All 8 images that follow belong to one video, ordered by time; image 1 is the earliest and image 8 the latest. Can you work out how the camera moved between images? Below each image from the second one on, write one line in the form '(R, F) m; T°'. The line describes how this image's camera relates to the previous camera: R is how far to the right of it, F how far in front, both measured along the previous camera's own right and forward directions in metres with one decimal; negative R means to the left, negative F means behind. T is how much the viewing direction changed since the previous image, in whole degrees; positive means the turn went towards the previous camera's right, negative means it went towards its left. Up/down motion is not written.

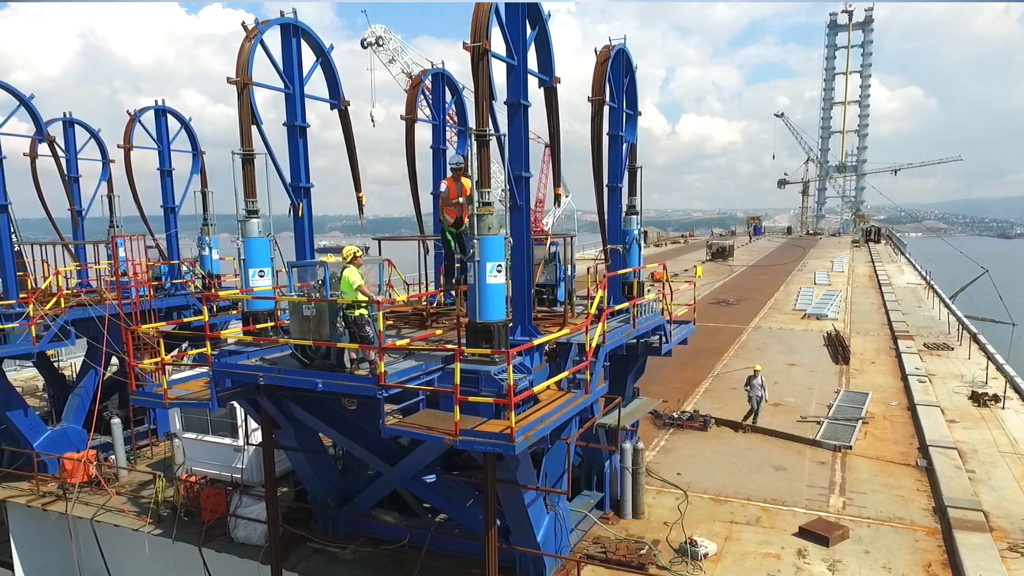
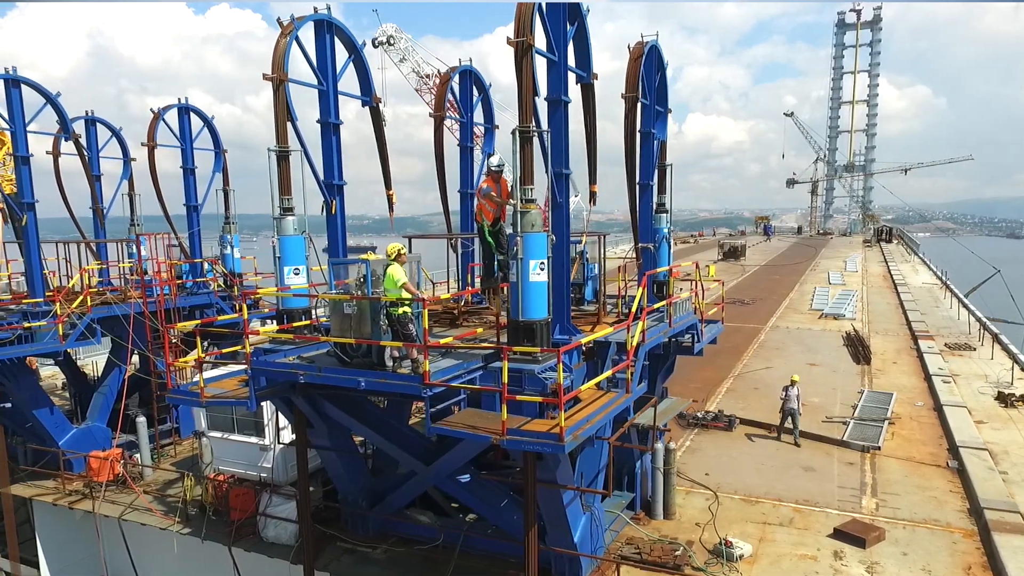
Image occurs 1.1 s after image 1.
(-0.4, +0.1) m; -1°
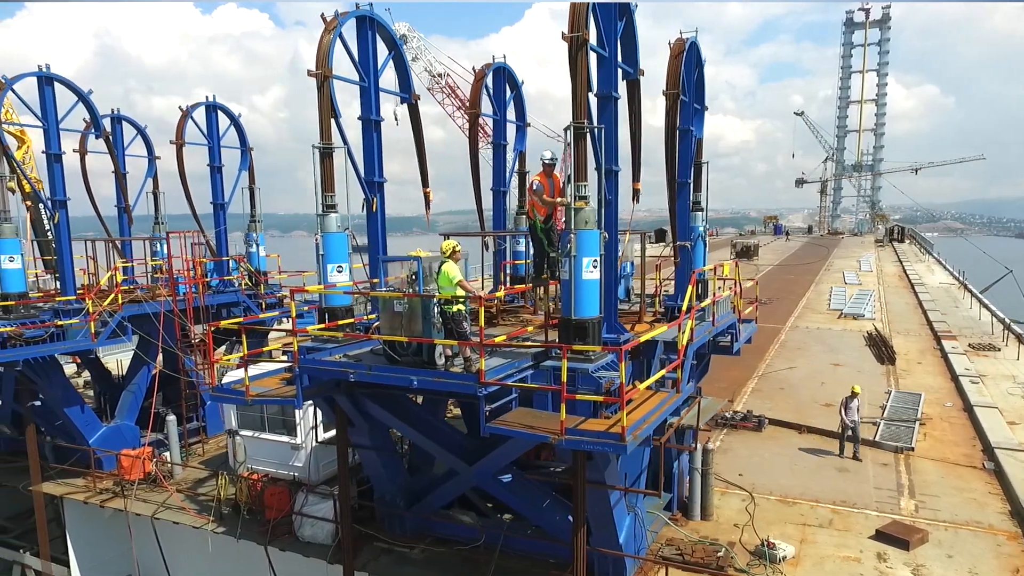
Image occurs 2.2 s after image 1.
(-0.5, +0.1) m; -1°
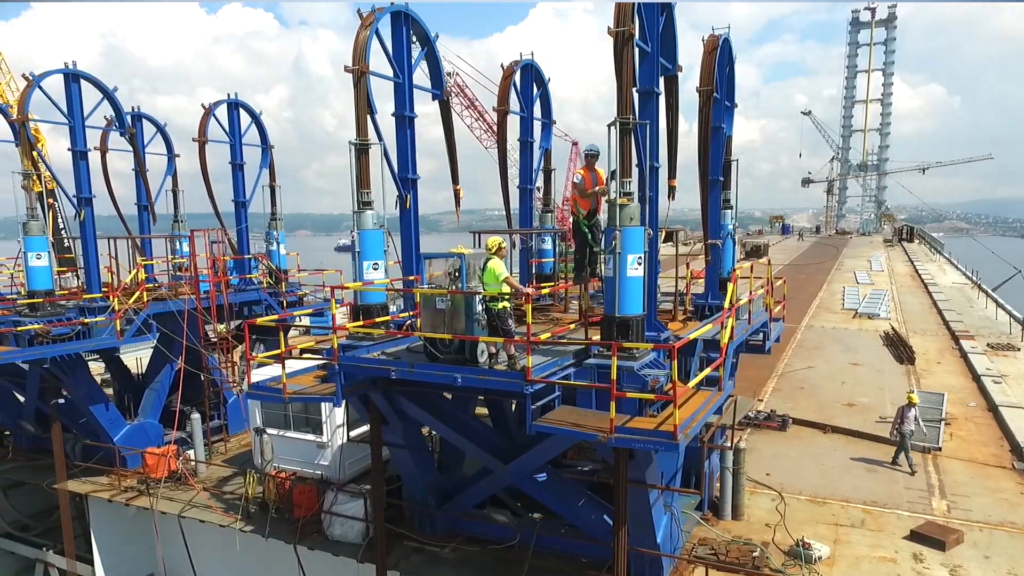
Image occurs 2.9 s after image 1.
(-0.4, +0.1) m; 0°
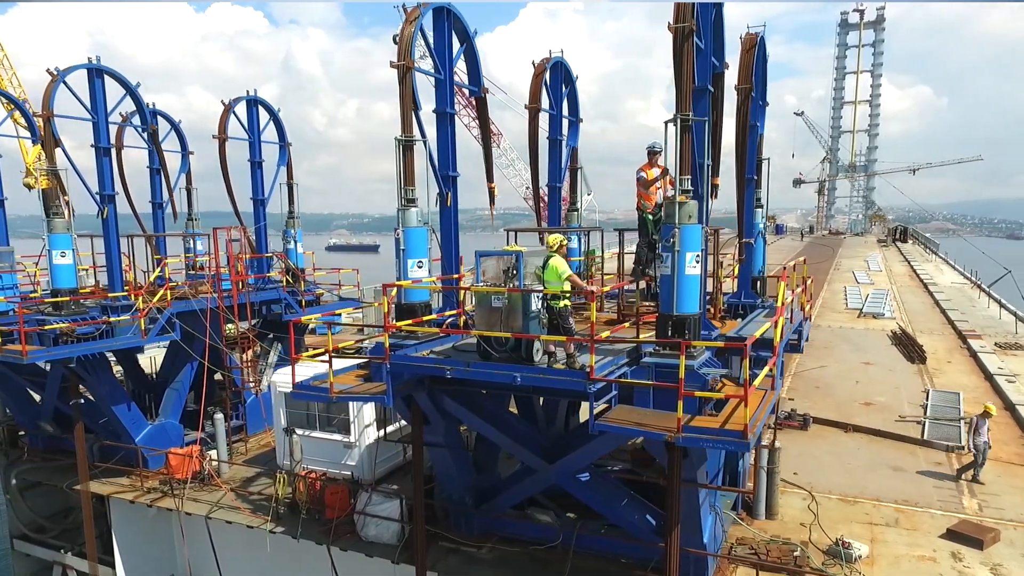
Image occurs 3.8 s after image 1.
(-0.7, +0.1) m; +1°
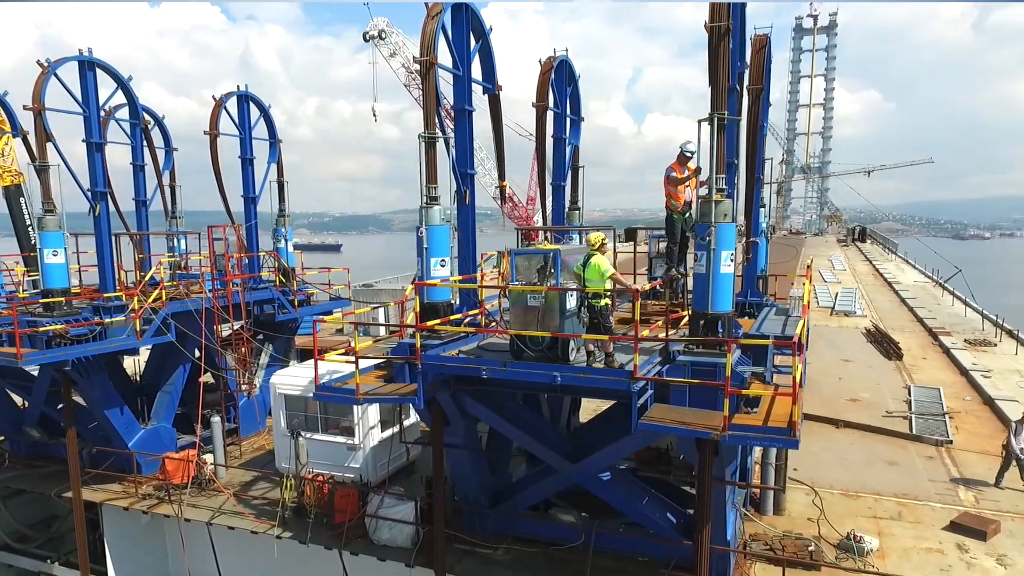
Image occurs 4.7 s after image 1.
(-0.8, +0.1) m; +3°
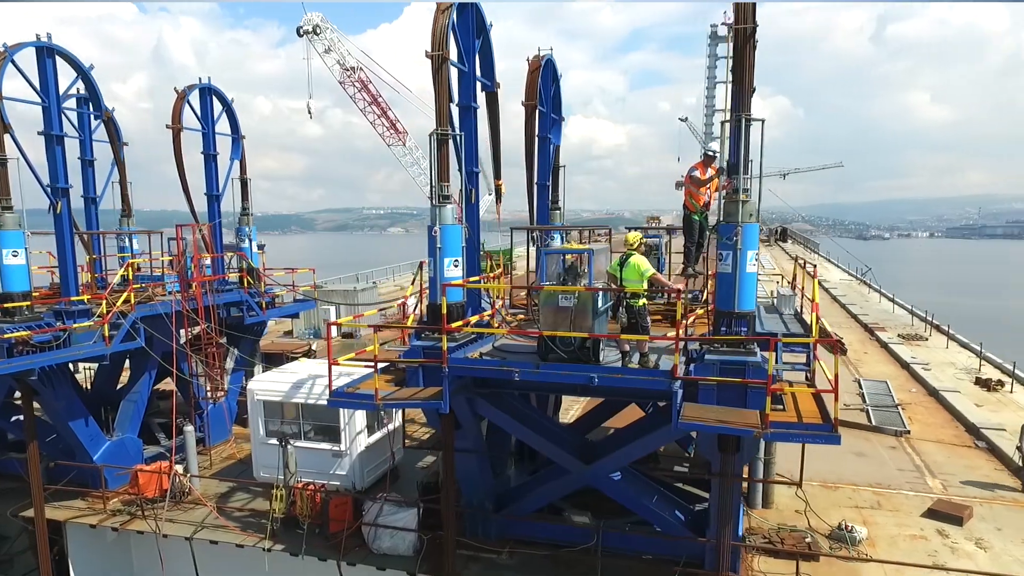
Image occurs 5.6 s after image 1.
(-1.0, +0.2) m; +5°
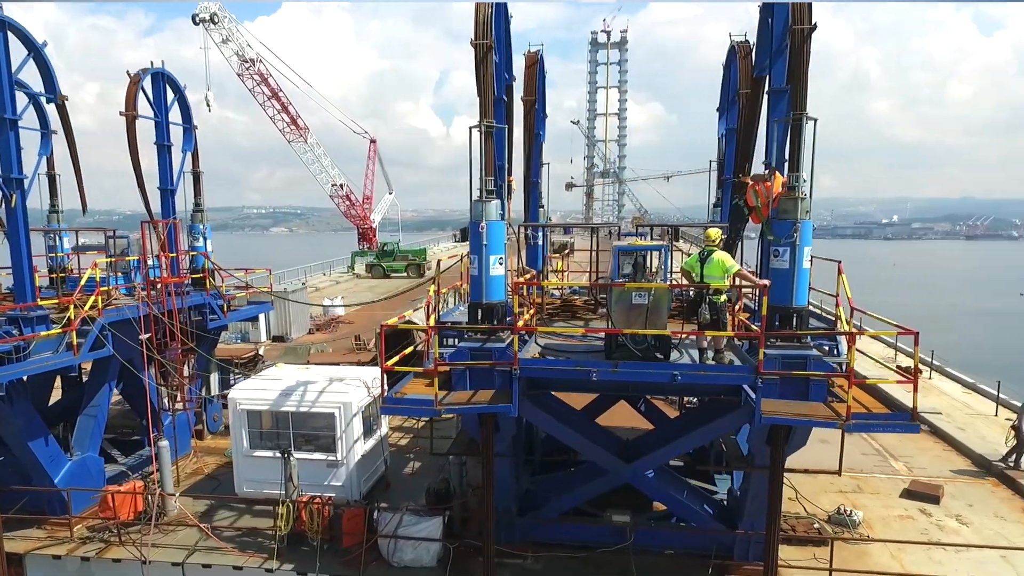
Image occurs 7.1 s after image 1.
(-1.8, +0.3) m; +8°
